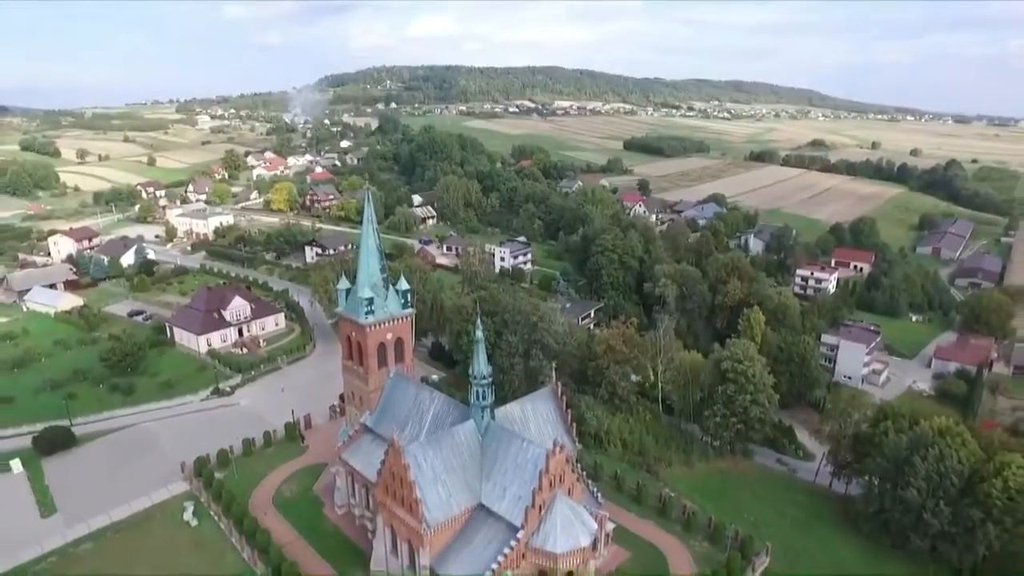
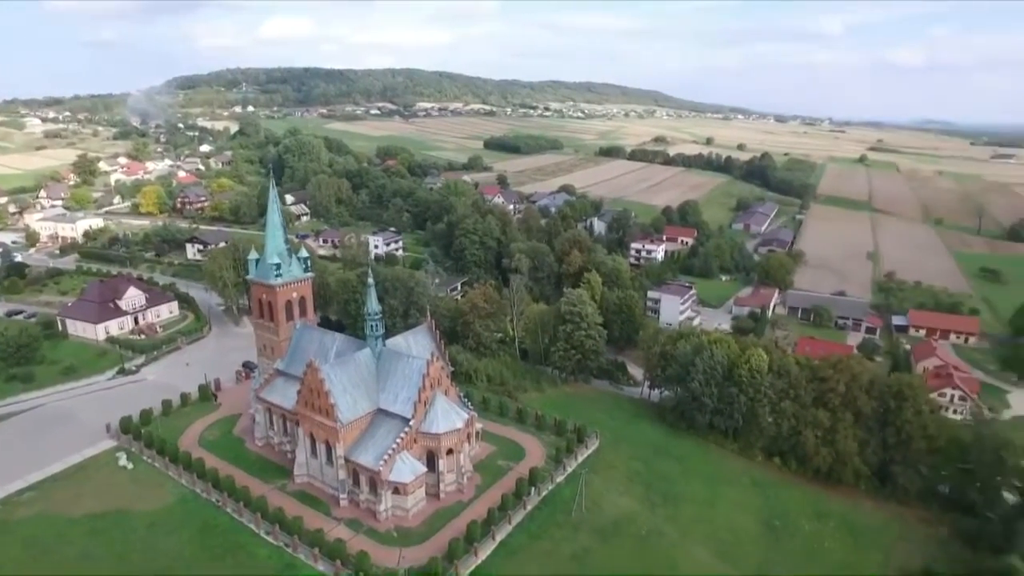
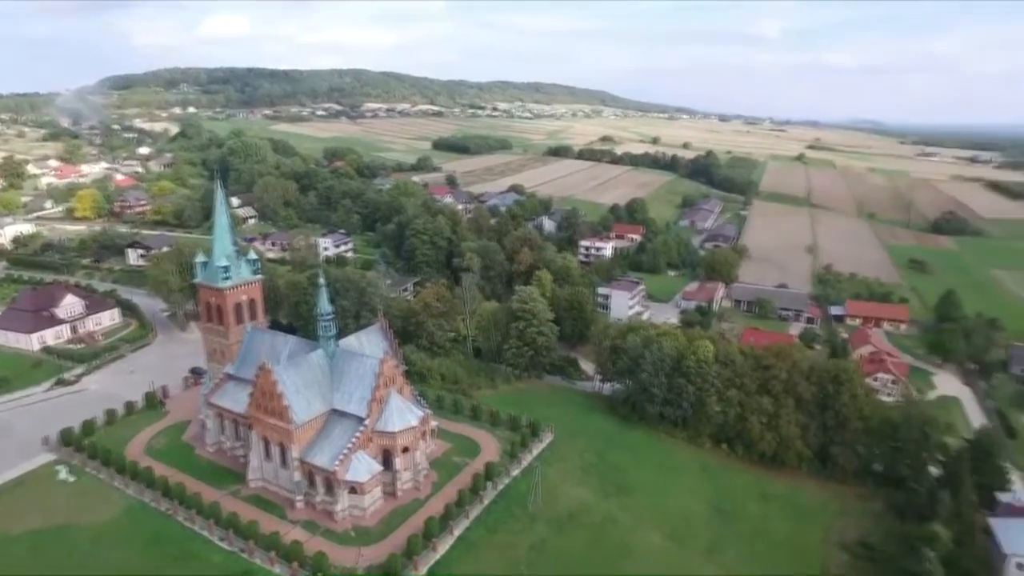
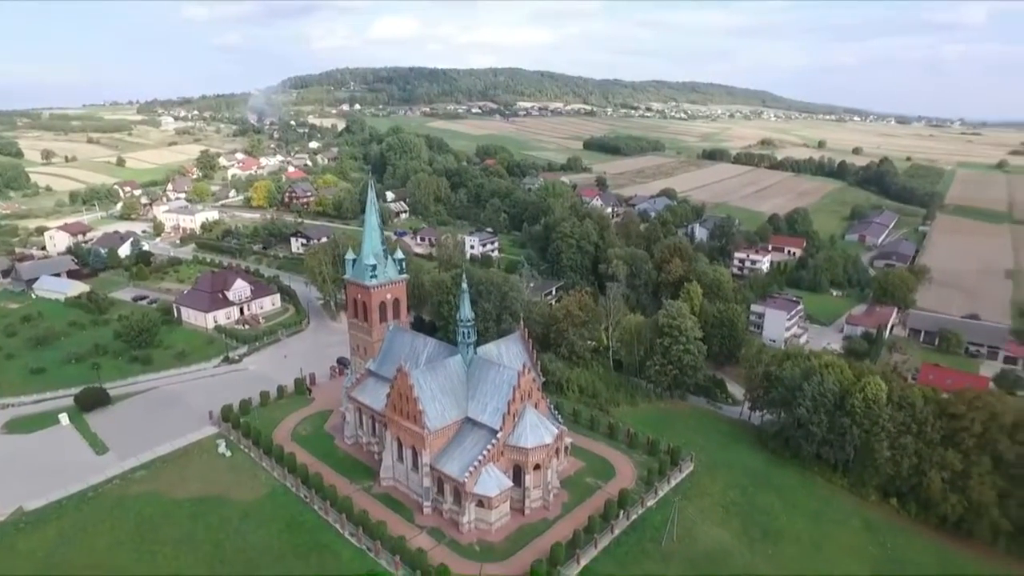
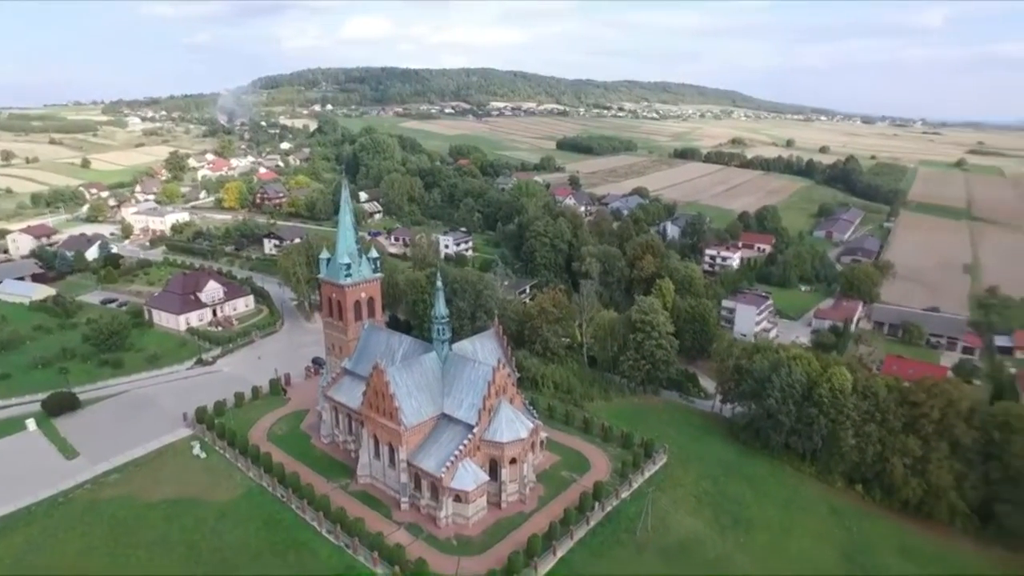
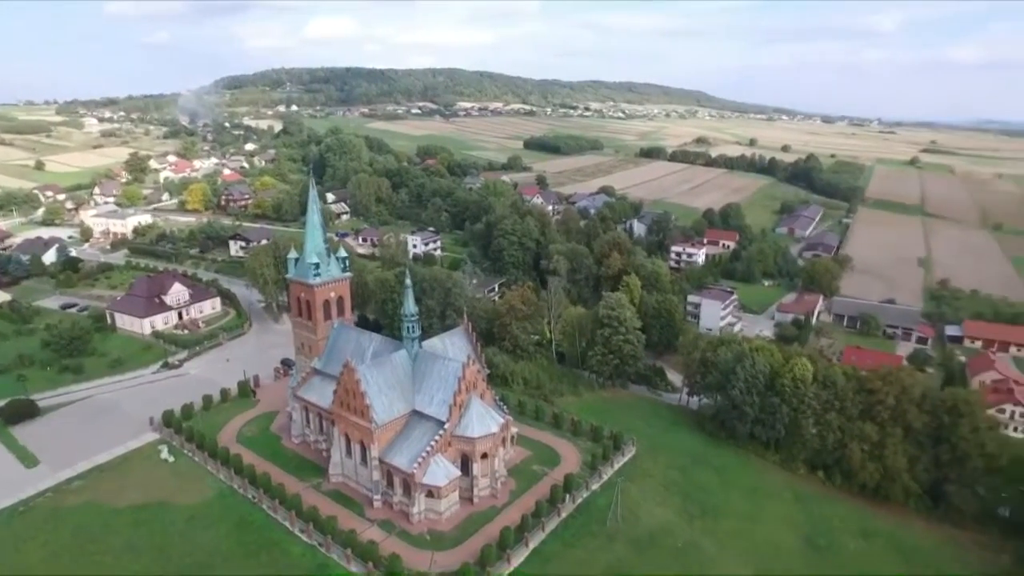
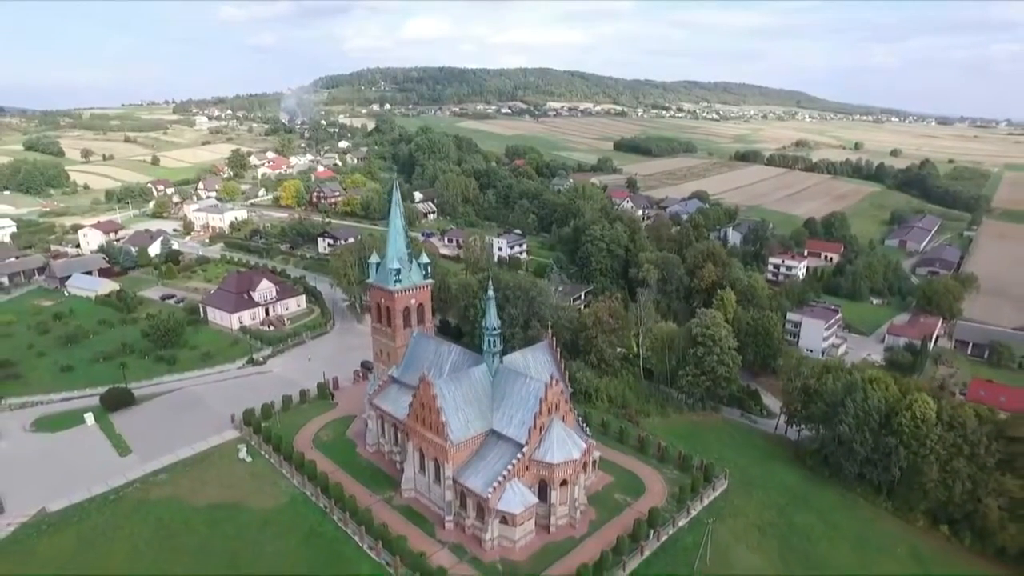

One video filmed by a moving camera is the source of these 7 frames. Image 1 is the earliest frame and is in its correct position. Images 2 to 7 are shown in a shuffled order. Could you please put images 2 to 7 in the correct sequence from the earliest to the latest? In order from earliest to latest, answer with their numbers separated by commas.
7, 4, 5, 6, 2, 3
